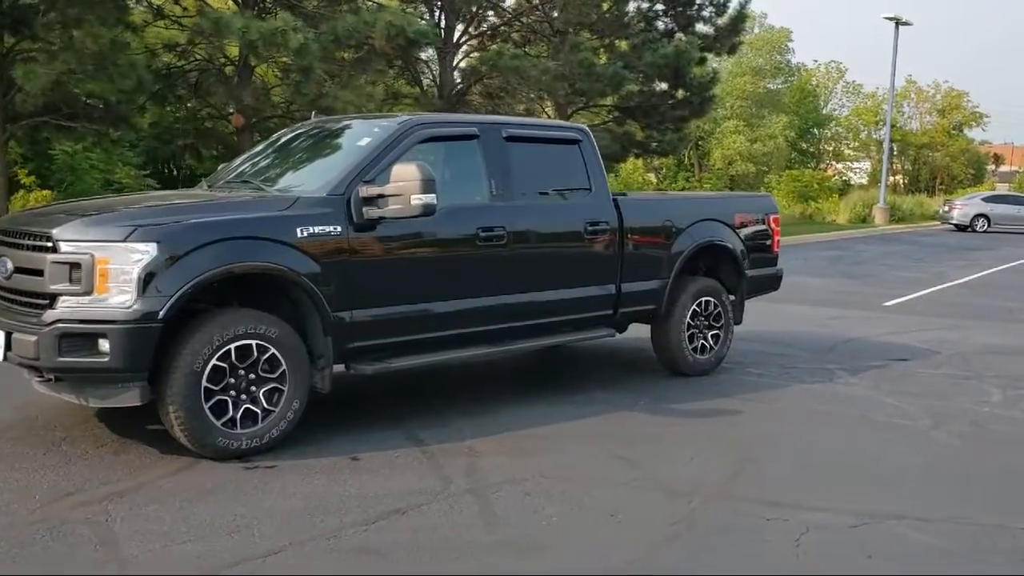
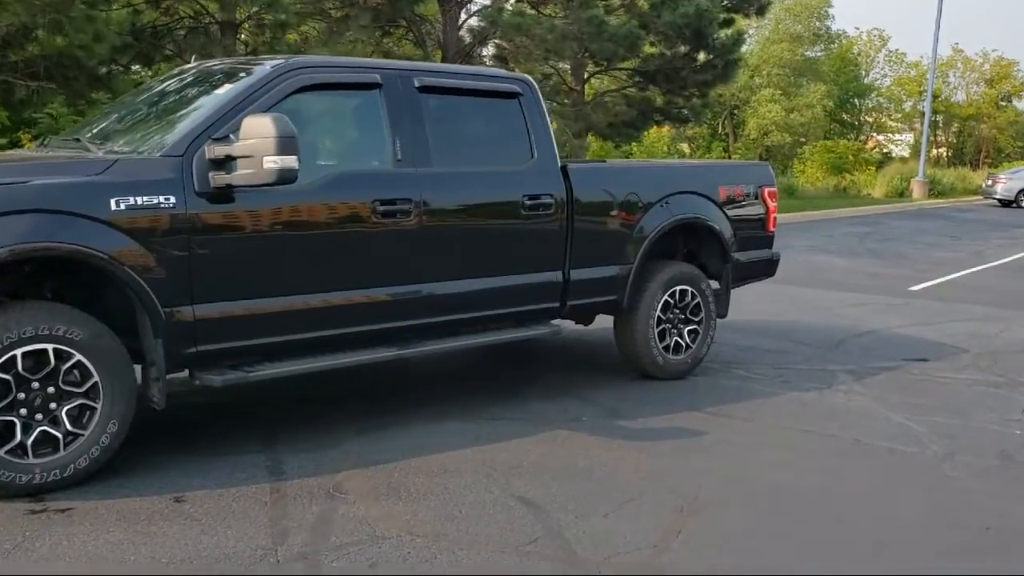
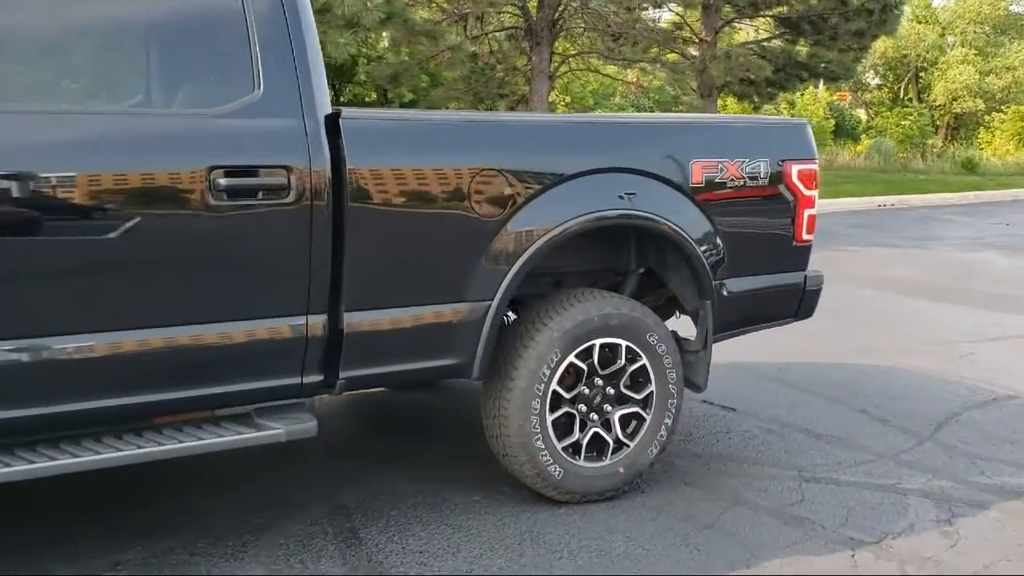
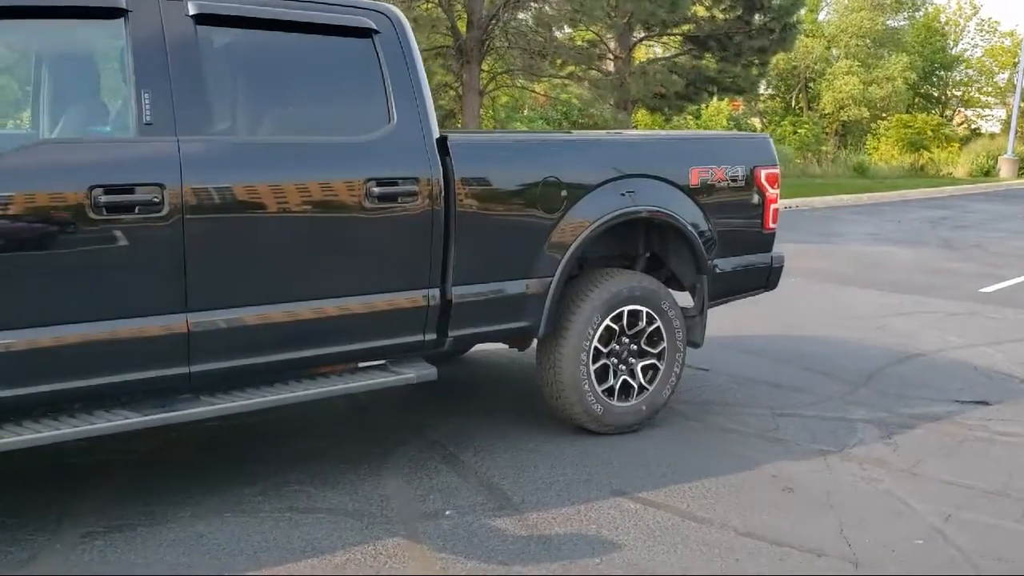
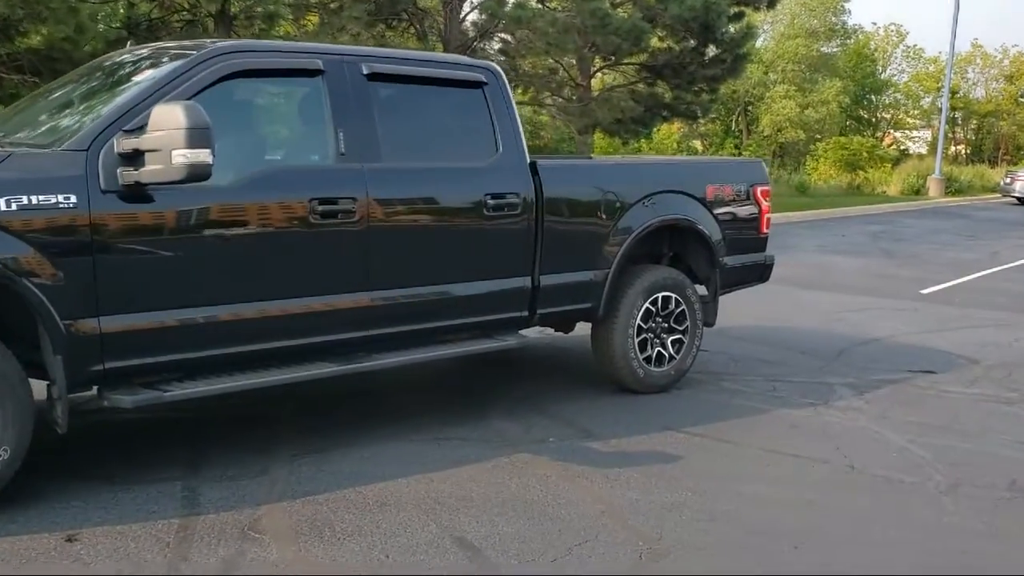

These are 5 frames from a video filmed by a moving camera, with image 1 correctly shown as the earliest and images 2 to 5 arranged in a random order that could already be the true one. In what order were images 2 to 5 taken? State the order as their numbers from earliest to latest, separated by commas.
2, 5, 4, 3
